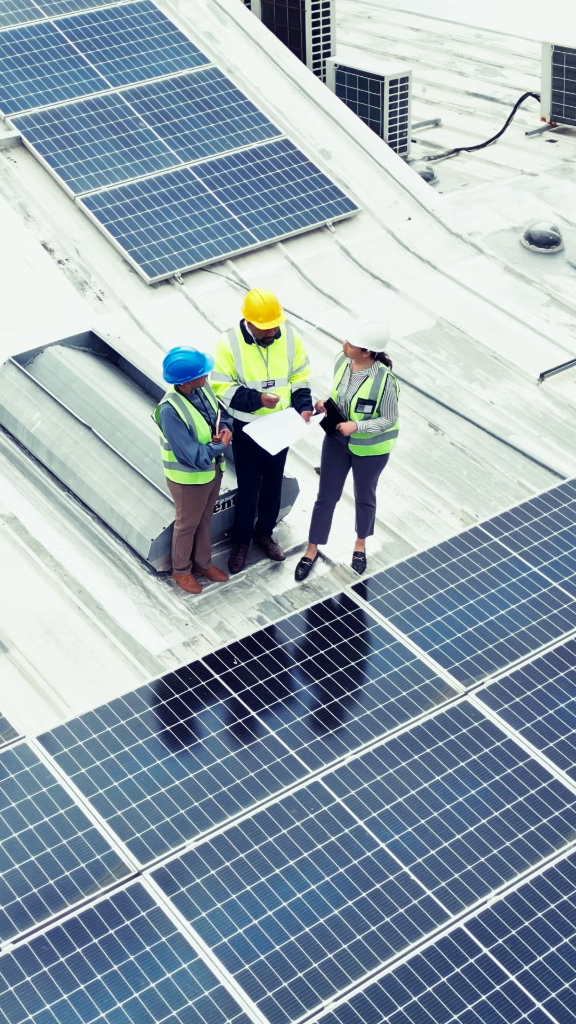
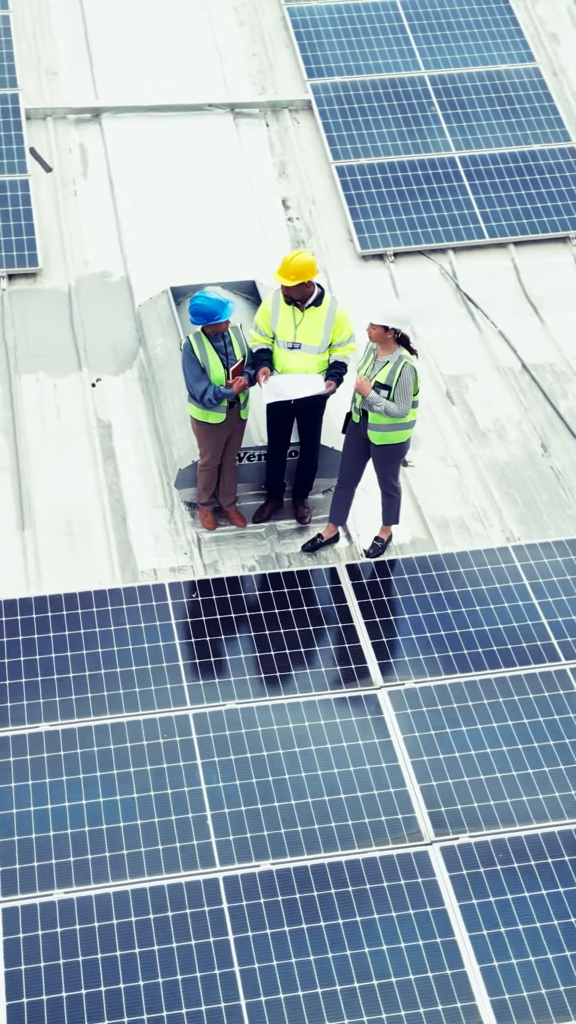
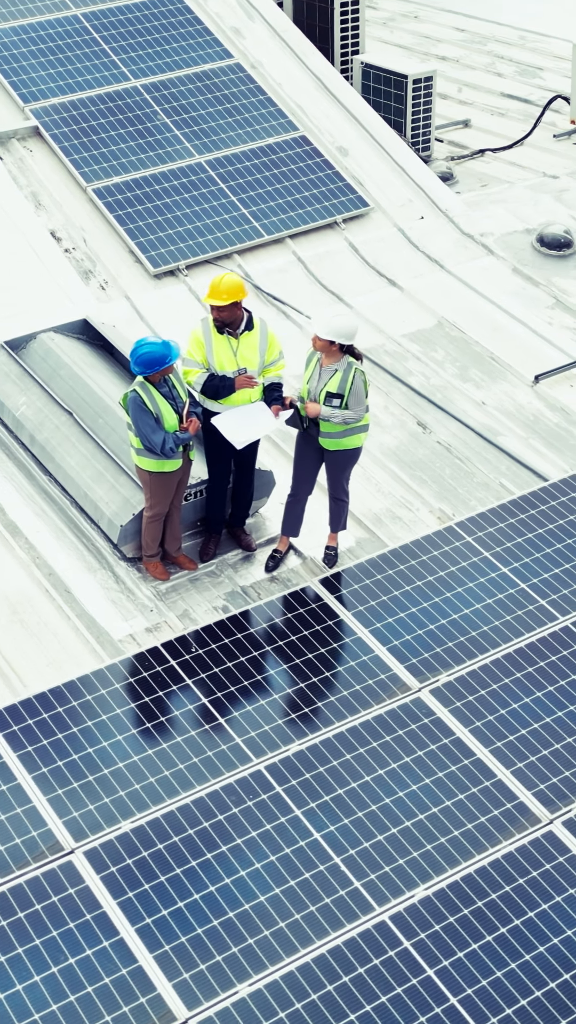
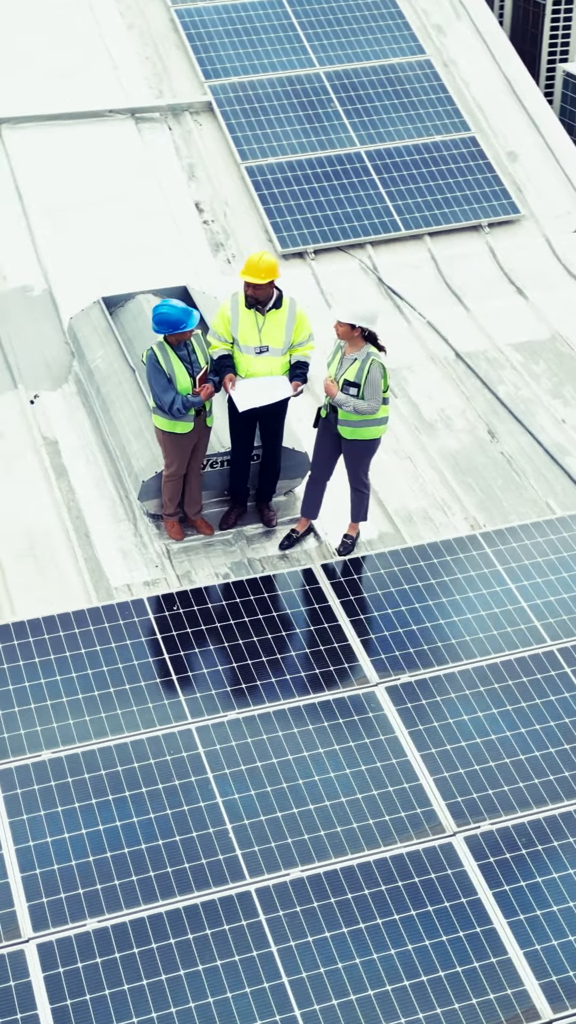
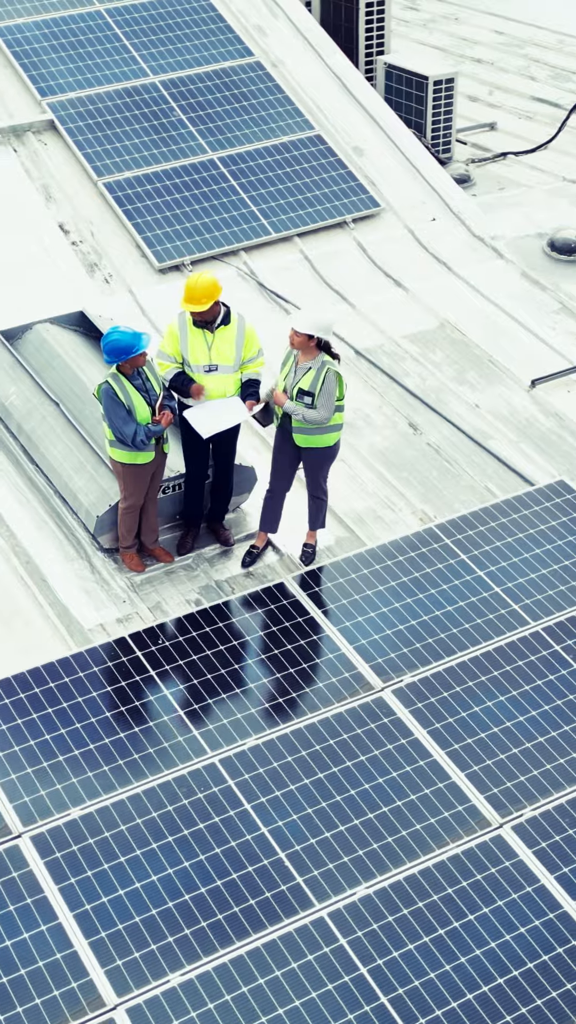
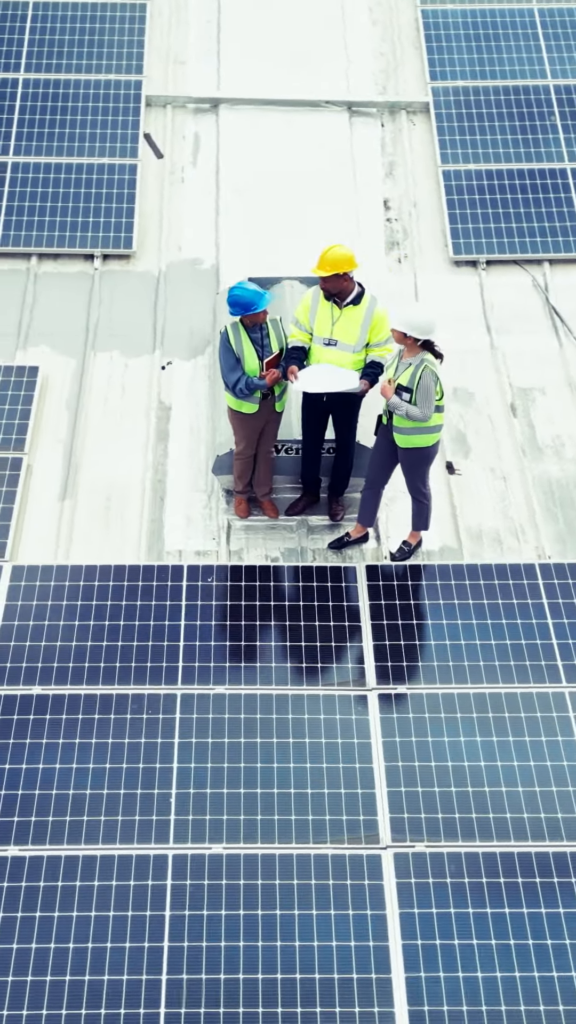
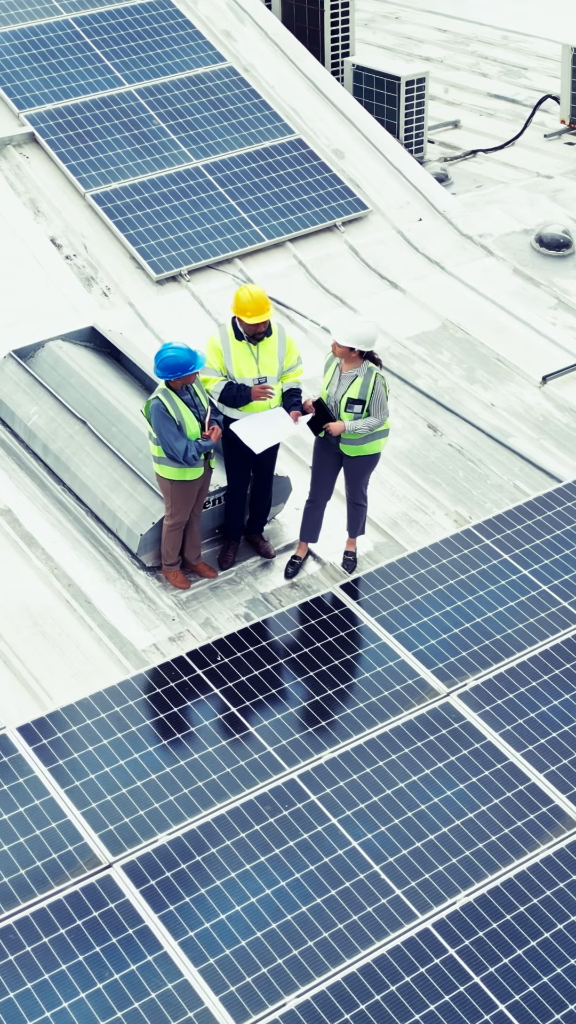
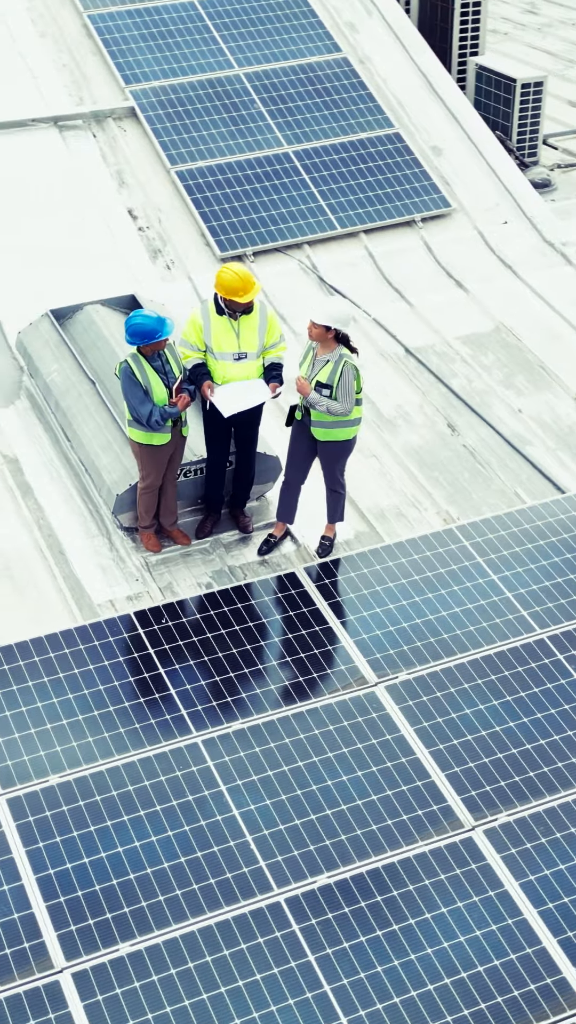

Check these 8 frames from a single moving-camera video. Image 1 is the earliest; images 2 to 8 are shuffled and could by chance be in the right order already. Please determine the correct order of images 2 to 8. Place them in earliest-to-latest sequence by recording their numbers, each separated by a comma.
7, 3, 5, 8, 4, 2, 6
